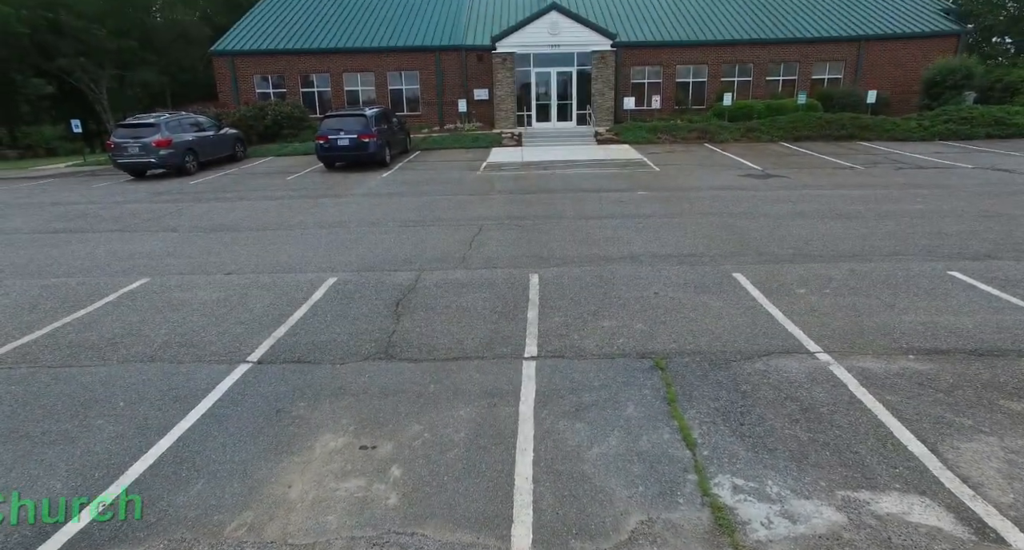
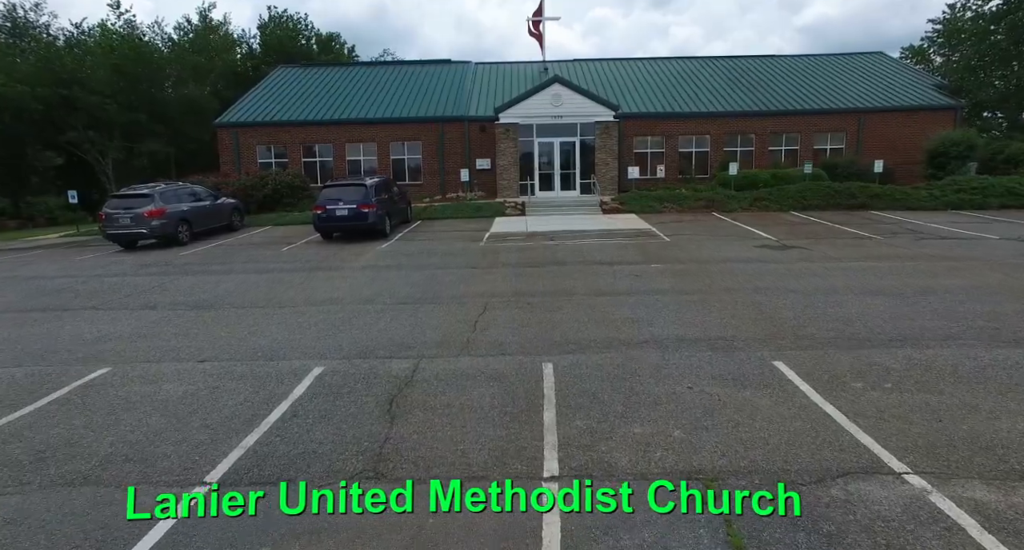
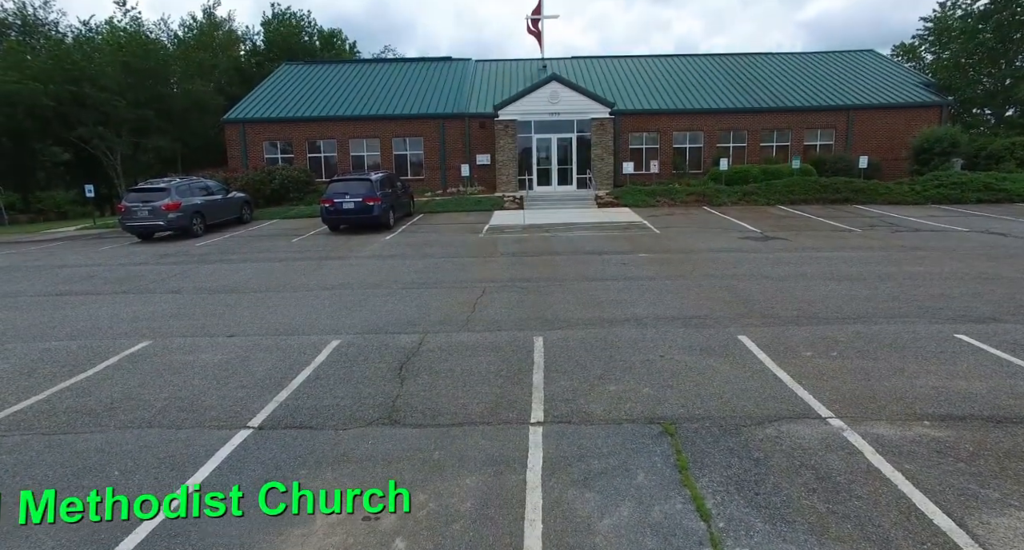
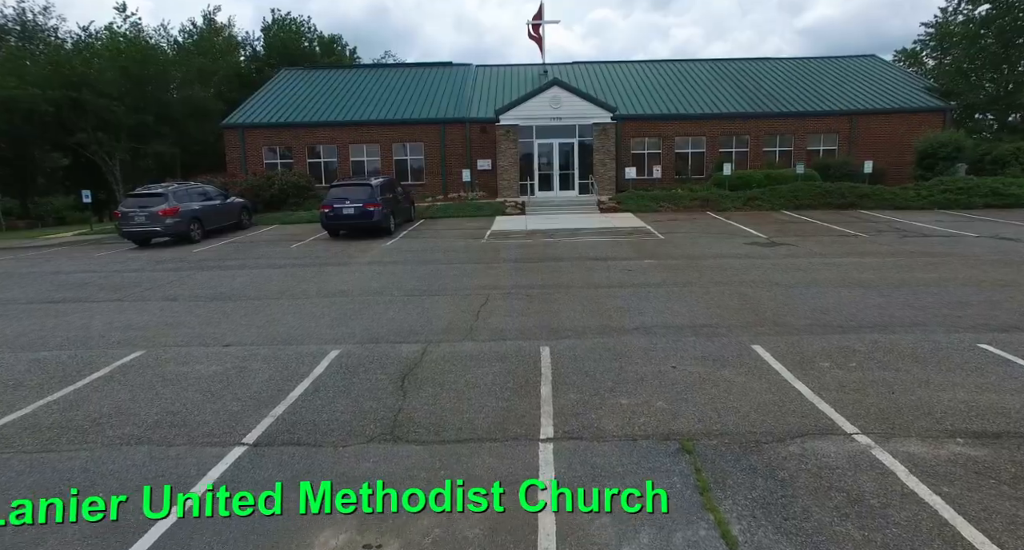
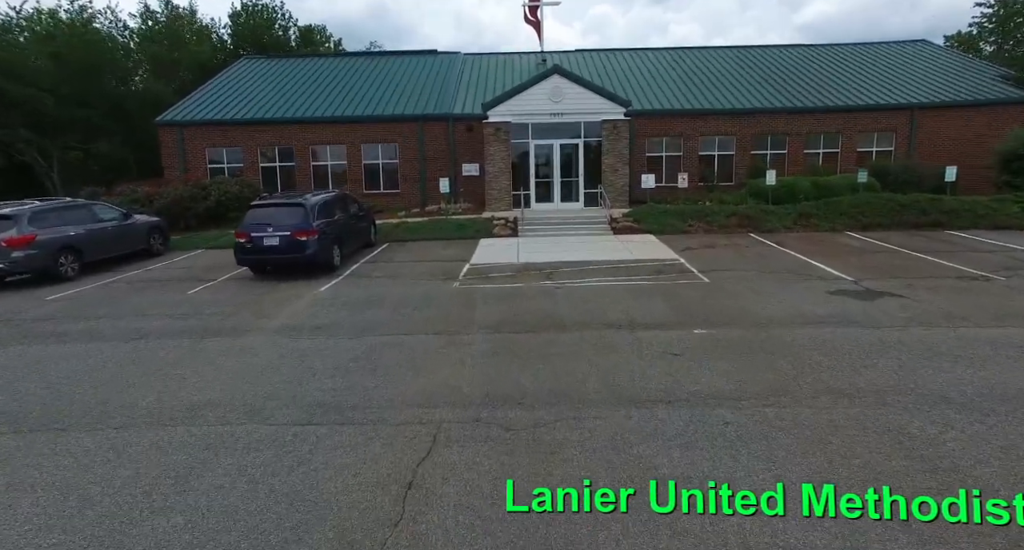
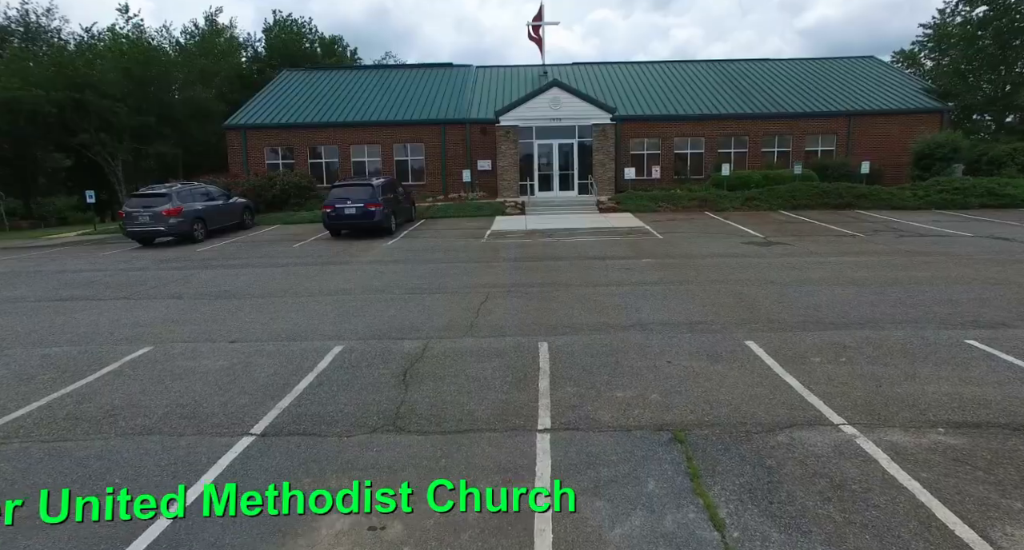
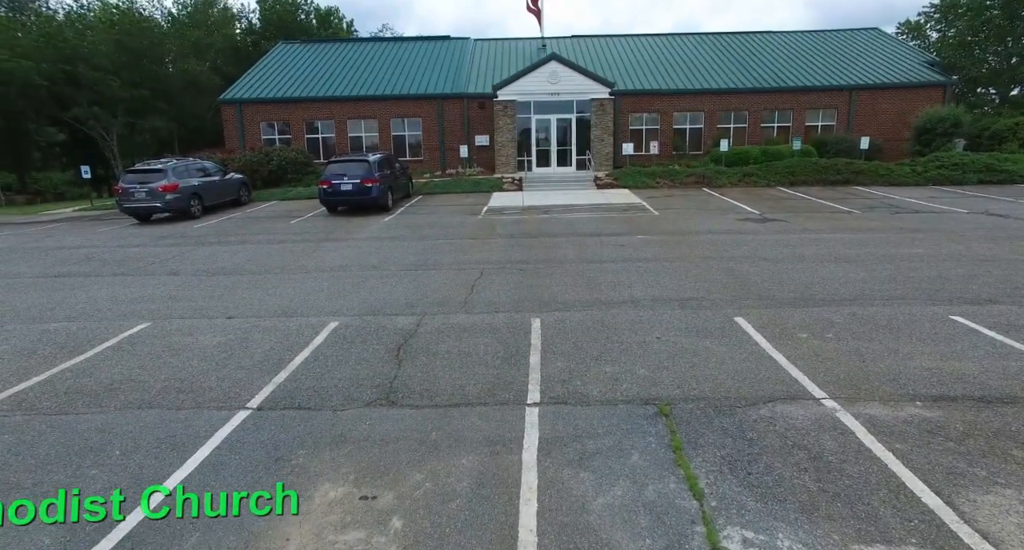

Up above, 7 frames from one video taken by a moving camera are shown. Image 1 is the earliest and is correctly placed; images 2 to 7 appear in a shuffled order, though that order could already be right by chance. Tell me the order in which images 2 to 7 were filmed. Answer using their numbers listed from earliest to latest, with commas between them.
7, 3, 6, 4, 2, 5
